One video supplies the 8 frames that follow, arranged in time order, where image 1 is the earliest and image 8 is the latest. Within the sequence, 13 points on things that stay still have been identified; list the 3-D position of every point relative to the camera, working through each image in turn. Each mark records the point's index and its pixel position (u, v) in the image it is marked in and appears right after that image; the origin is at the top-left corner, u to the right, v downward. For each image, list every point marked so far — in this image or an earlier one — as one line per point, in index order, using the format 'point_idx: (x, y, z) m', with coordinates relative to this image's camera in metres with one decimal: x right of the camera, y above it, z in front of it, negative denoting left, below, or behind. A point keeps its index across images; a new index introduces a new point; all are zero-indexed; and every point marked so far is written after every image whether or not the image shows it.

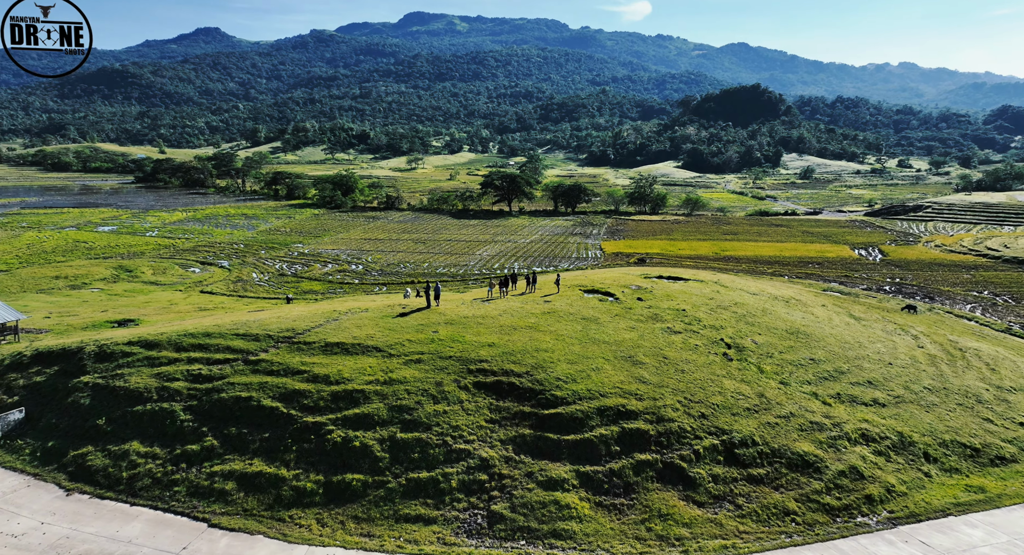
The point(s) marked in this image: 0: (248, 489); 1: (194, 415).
0: (-7.3, -5.8, +16.1) m
1: (-10.3, -4.3, +18.6) m
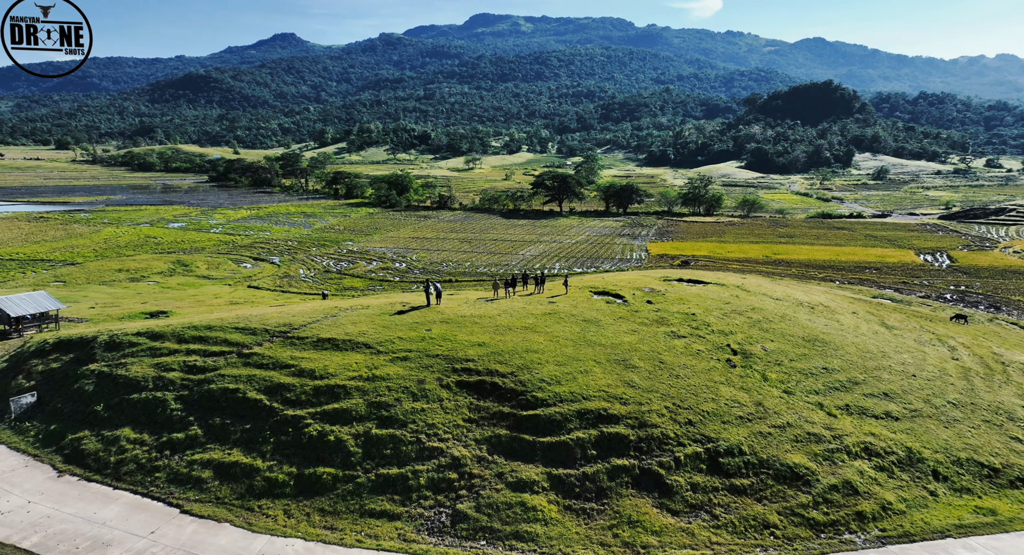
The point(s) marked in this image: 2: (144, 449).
0: (-8.2, -5.7, +16.5) m
1: (-11.0, -4.1, +19.3) m
2: (-11.2, -5.2, +17.8) m
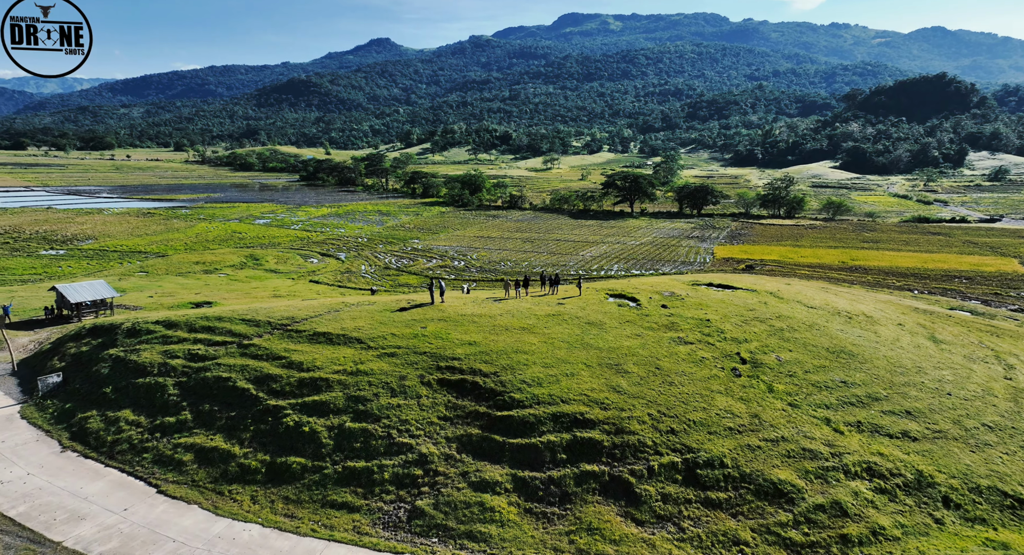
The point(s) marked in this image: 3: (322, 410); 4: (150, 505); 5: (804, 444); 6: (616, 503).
0: (-9.2, -5.4, +17.3) m
1: (-11.6, -3.9, +20.3) m
2: (-12.0, -4.9, +18.9) m
3: (-6.0, -4.2, +18.4) m
4: (-9.7, -6.1, +15.6) m
5: (+9.5, -5.5, +19.2) m
6: (+2.9, -6.3, +16.4) m
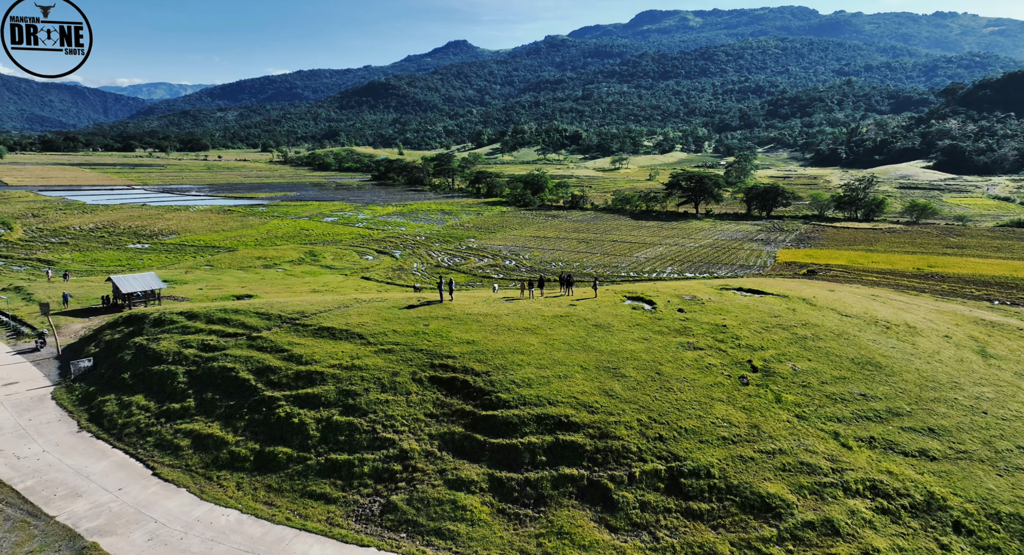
0: (-9.7, -5.2, +18.1) m
1: (-11.9, -3.6, +21.3) m
2: (-12.4, -4.7, +19.9) m
3: (-6.4, -4.0, +18.9) m
4: (-10.4, -5.9, +16.5) m
5: (+9.1, -5.6, +18.3) m
6: (+2.2, -6.4, +16.1) m
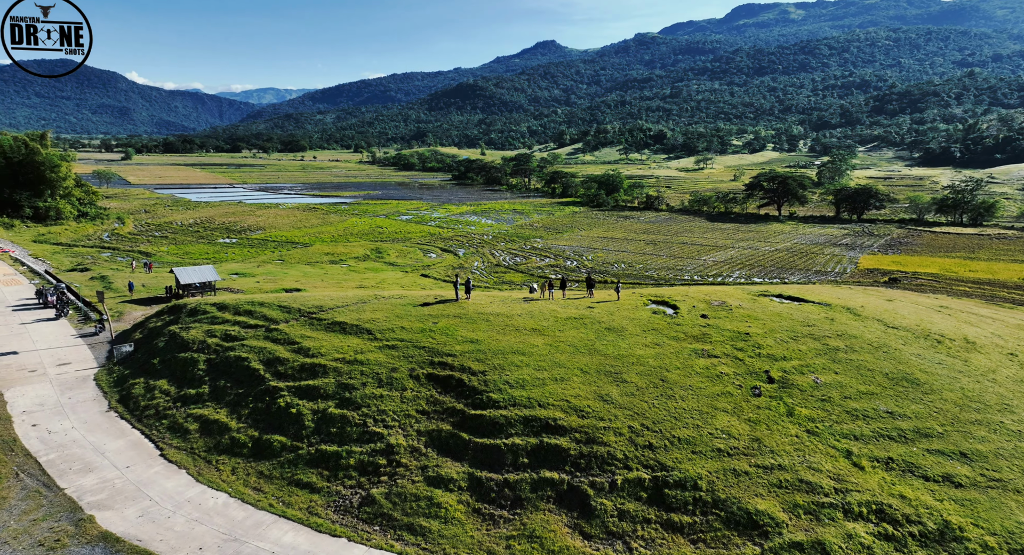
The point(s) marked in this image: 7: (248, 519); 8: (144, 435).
0: (-10.1, -5.0, +19.1) m
1: (-11.8, -3.4, +22.6) m
2: (-12.5, -4.4, +21.2) m
3: (-6.7, -3.9, +19.6) m
4: (-10.9, -5.6, +17.6) m
5: (+8.6, -5.9, +17.4) m
6: (+1.5, -6.4, +15.9) m
7: (-6.9, -6.3, +15.2) m
8: (-12.2, -5.2, +19.5) m
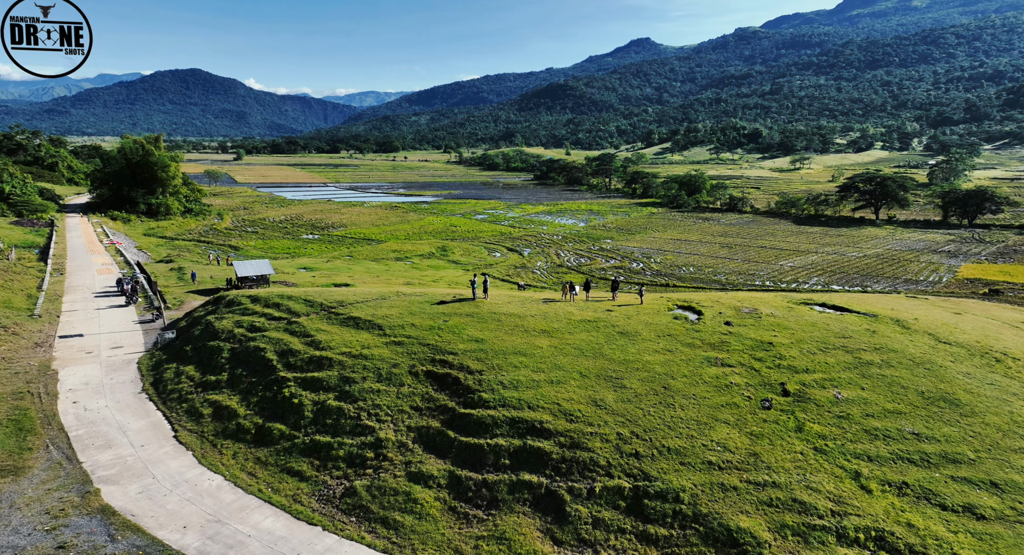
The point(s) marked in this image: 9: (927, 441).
0: (-10.3, -4.8, +20.3) m
1: (-11.6, -3.1, +24.0) m
2: (-12.5, -4.2, +22.7) m
3: (-6.9, -3.8, +20.4) m
4: (-11.3, -5.4, +18.9) m
5: (+8.0, -6.1, +16.5) m
6: (+0.8, -6.5, +15.8) m
7: (-7.6, -6.2, +16.0) m
8: (-12.4, -5.0, +20.9) m
9: (+14.1, -5.5, +19.8) m
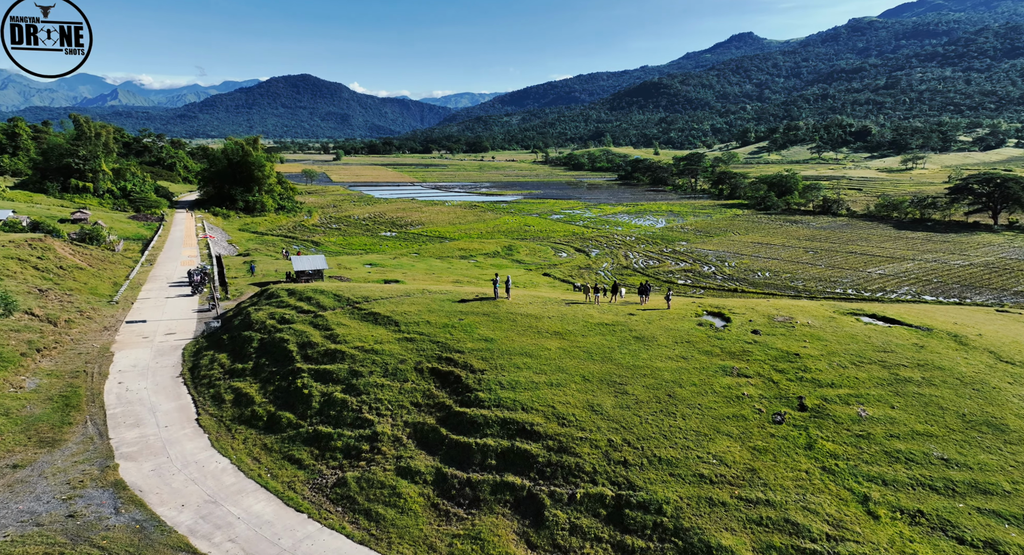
0: (-10.2, -4.6, +21.6) m
1: (-11.0, -2.9, +25.4) m
2: (-12.1, -3.9, +24.2) m
3: (-6.8, -3.6, +21.3) m
4: (-11.4, -5.2, +20.3) m
5: (+7.5, -6.3, +15.6) m
6: (+0.2, -6.6, +15.8) m
7: (-8.1, -6.0, +17.1) m
8: (-12.2, -4.7, +22.4) m
9: (+13.9, -5.9, +18.3) m
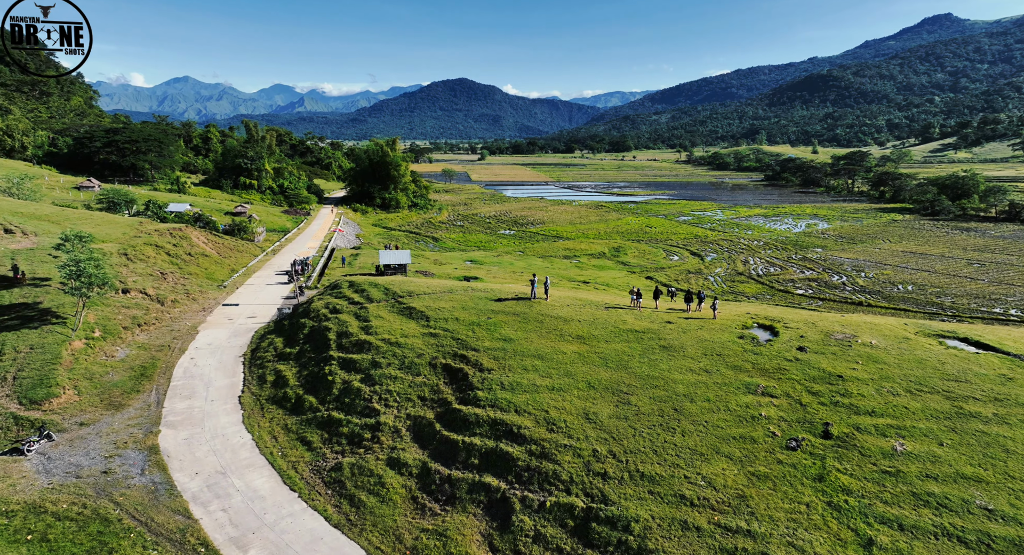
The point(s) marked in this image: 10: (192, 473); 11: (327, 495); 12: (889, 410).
0: (-9.7, -4.3, +23.8) m
1: (-9.7, -2.5, +27.6) m
2: (-11.0, -3.5, +26.7) m
3: (-6.3, -3.5, +22.8) m
4: (-11.1, -4.8, +22.7) m
5: (+6.5, -6.7, +14.5) m
6: (-0.6, -6.7, +16.1) m
7: (-8.5, -5.8, +18.9) m
8: (-11.5, -4.3, +24.9) m
9: (+13.3, -6.5, +15.9) m
10: (-9.8, -6.0, +18.2) m
11: (-5.4, -6.5, +17.6) m
12: (+13.0, -4.6, +20.0) m
